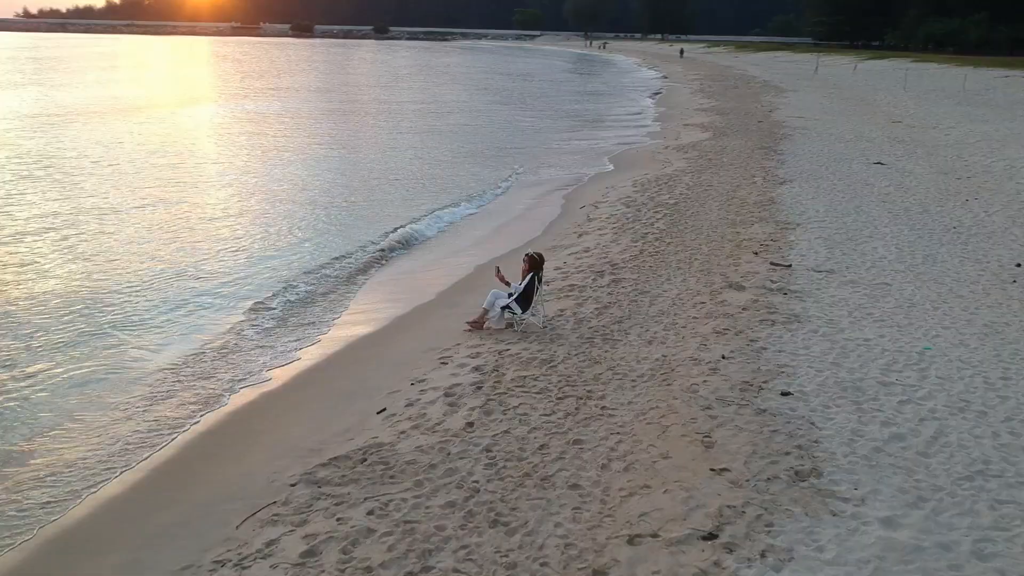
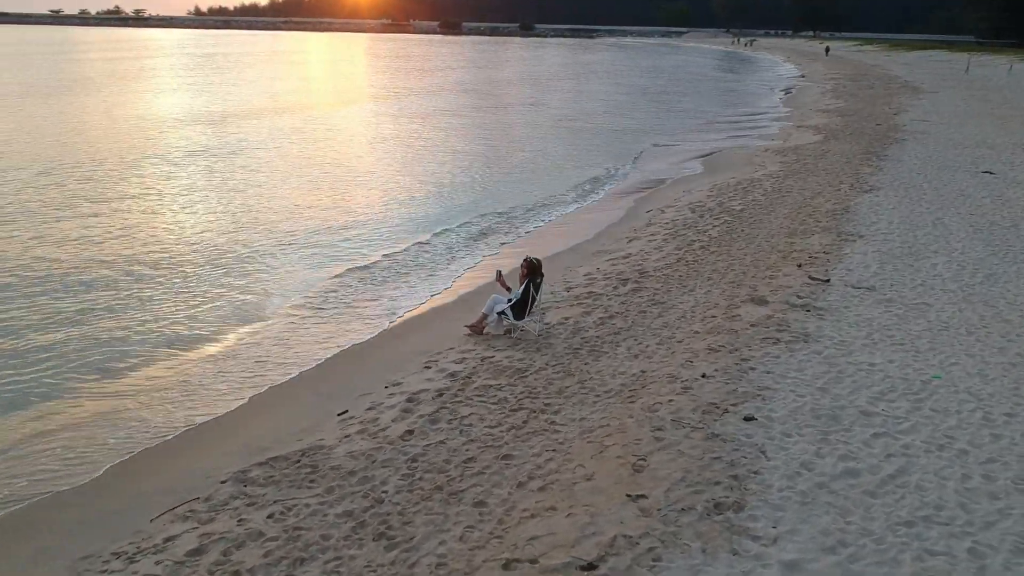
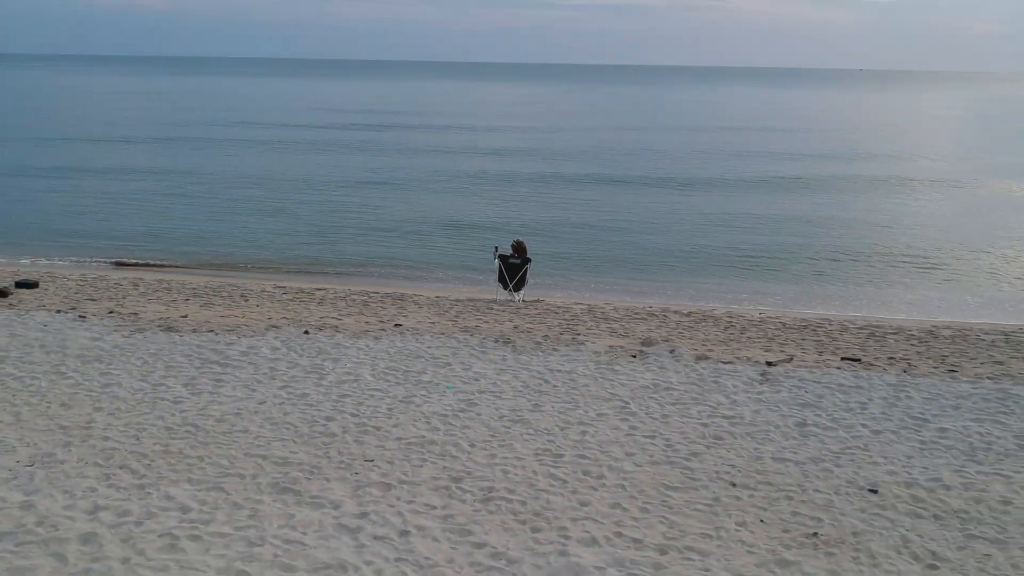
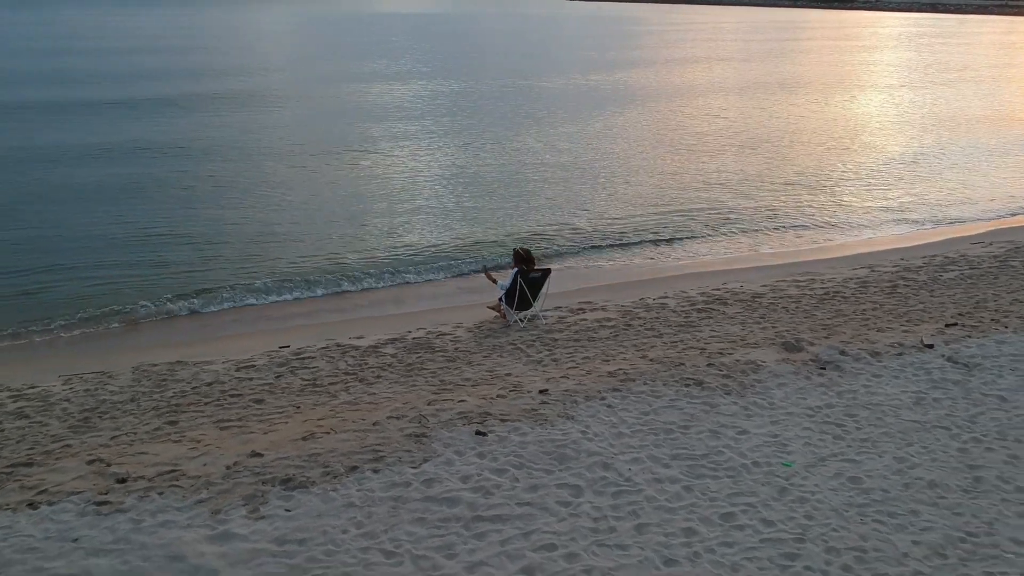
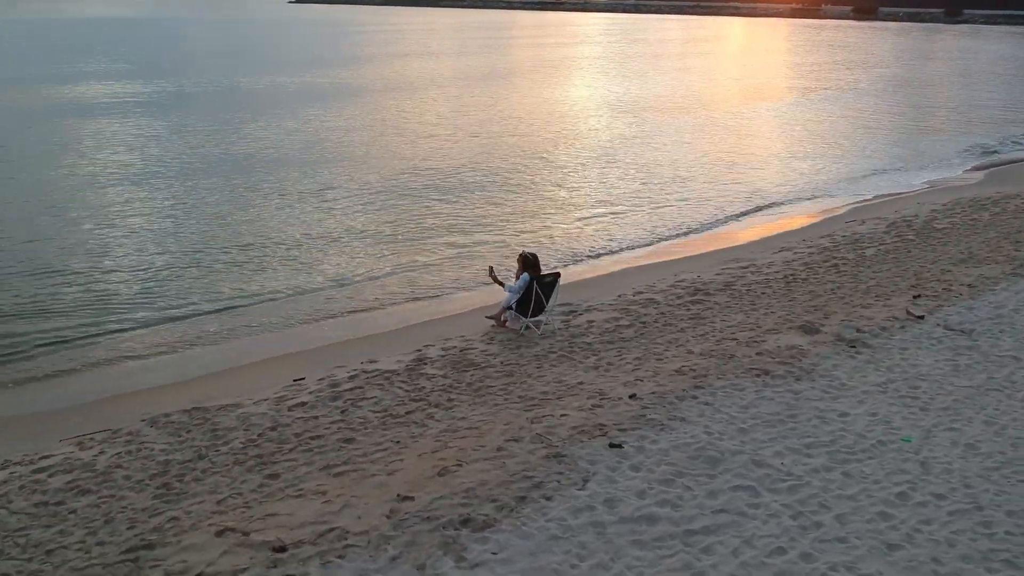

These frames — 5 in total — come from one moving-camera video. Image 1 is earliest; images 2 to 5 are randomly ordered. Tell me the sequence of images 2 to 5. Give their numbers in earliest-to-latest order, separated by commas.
2, 5, 4, 3
